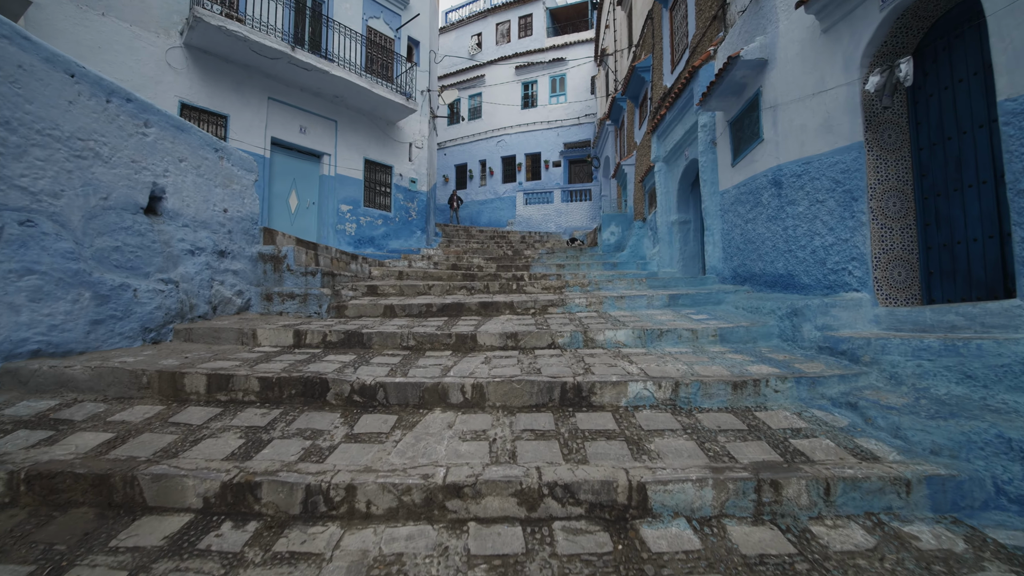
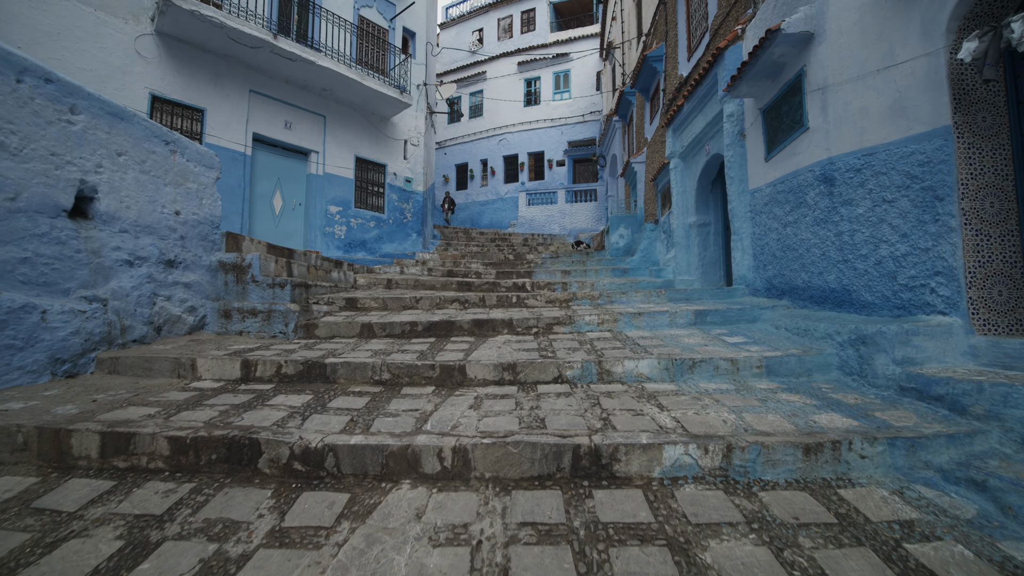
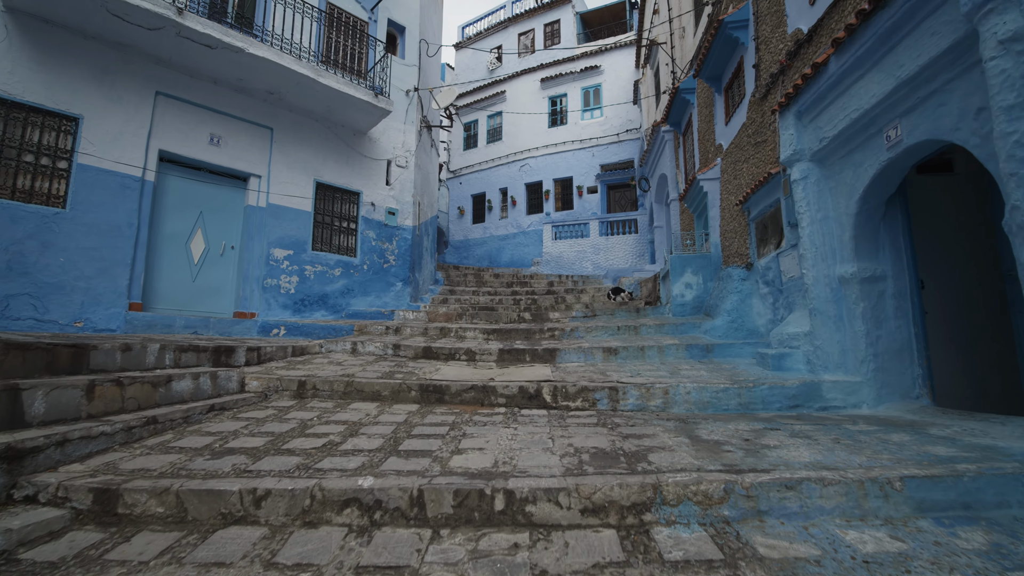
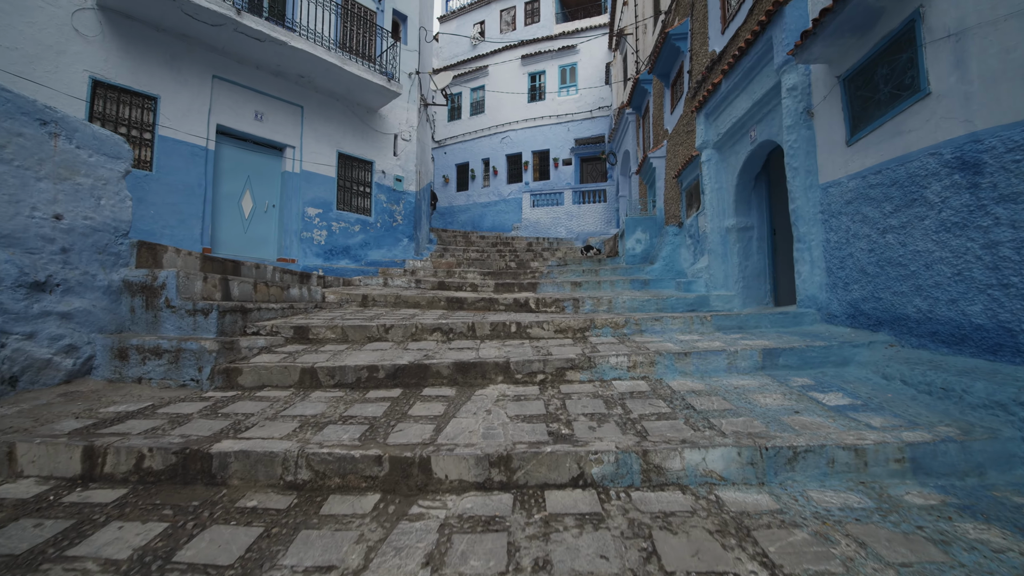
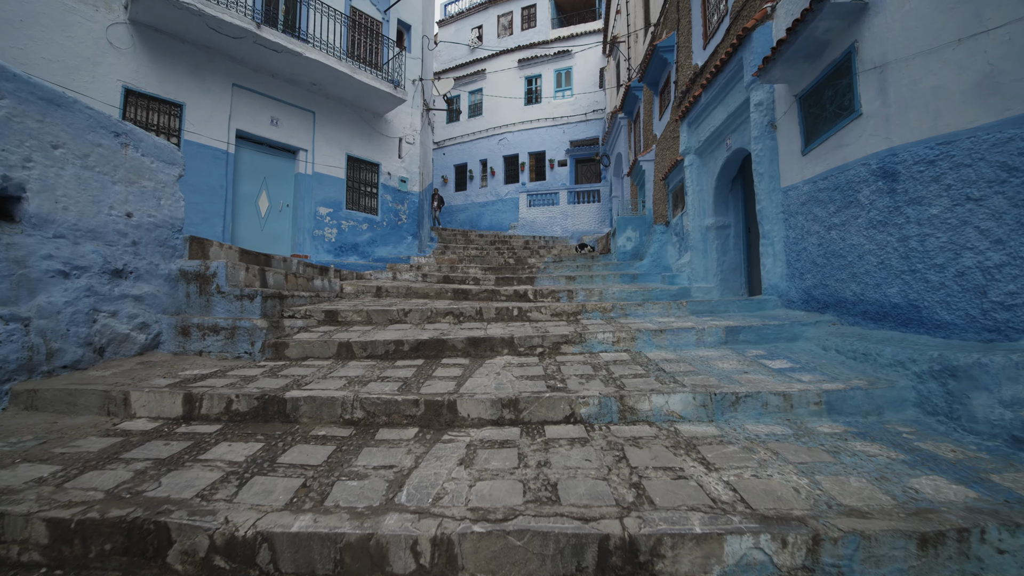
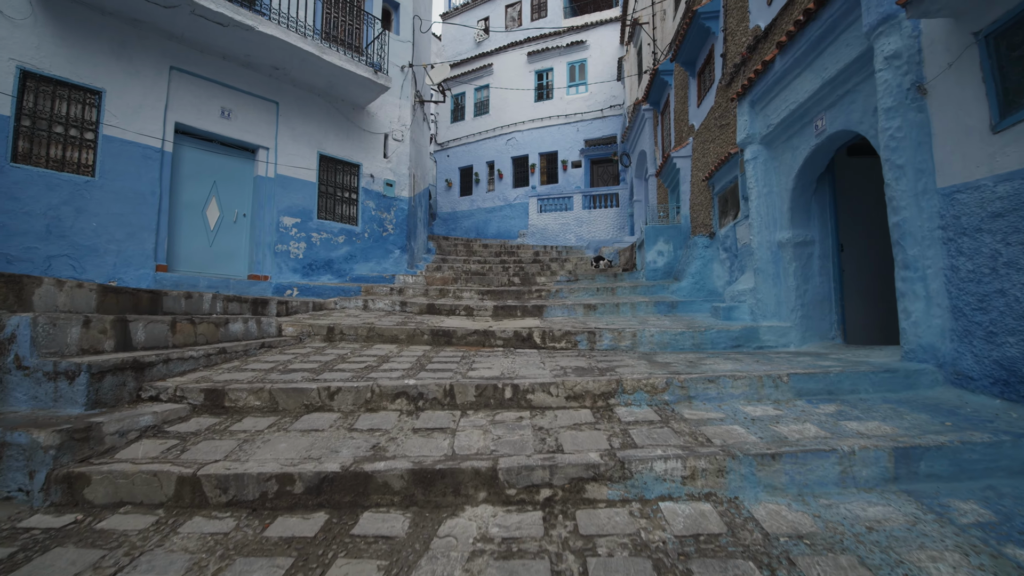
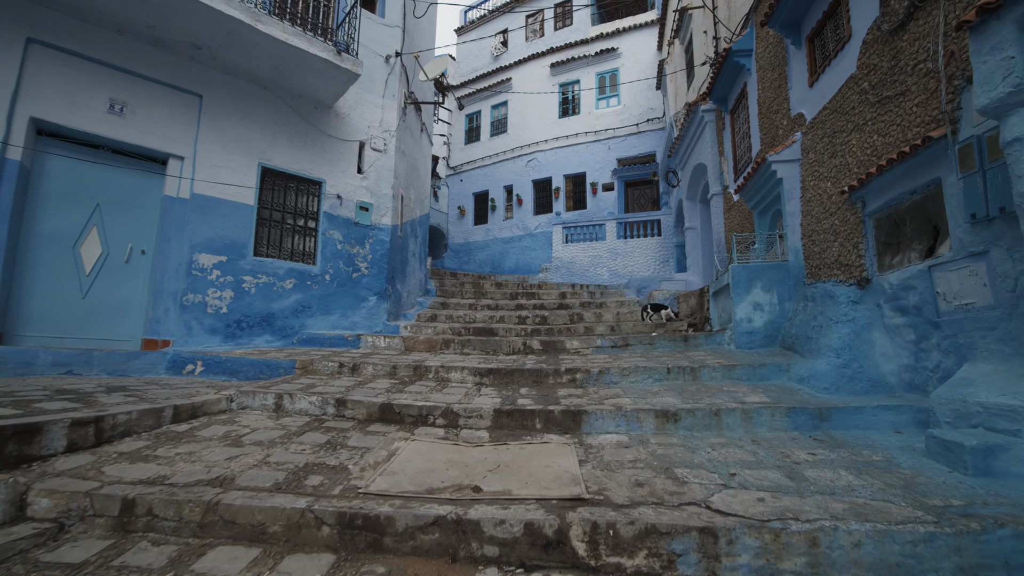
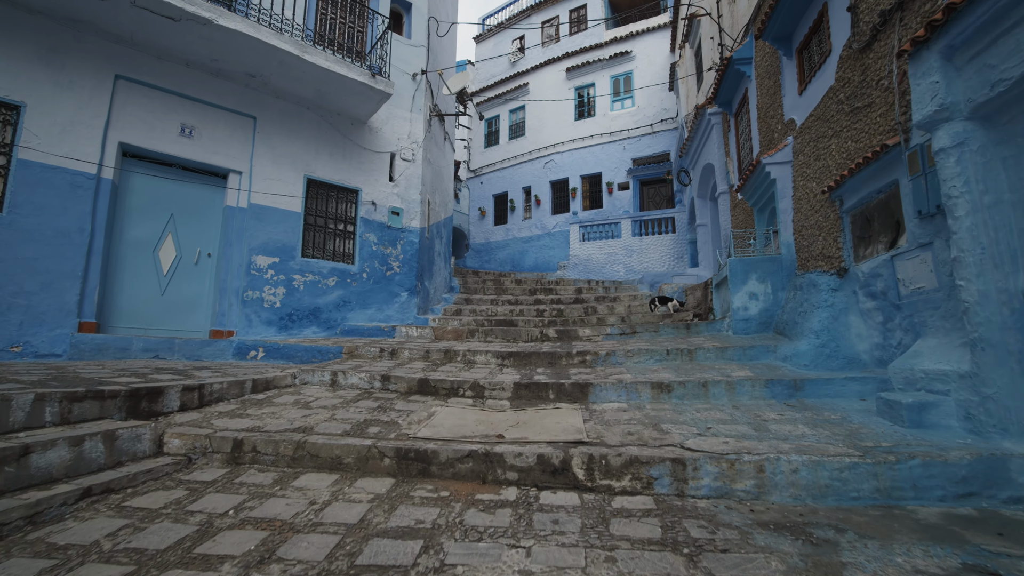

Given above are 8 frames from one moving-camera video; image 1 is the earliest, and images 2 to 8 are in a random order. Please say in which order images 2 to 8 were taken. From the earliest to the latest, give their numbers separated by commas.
2, 5, 4, 6, 3, 8, 7
